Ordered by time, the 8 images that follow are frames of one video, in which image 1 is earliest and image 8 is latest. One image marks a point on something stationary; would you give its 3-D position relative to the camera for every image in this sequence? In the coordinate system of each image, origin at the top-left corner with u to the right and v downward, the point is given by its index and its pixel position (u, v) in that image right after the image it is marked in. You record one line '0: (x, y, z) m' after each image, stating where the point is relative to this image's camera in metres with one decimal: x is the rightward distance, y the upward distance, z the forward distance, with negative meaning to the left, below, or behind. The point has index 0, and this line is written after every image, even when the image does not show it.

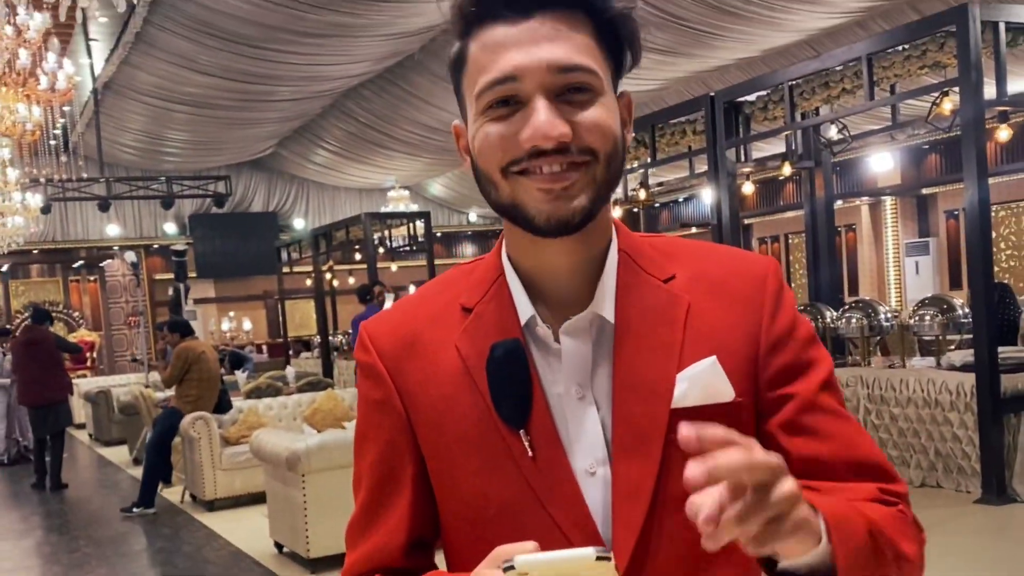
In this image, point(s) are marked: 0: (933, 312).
0: (+2.1, -0.1, +4.3) m
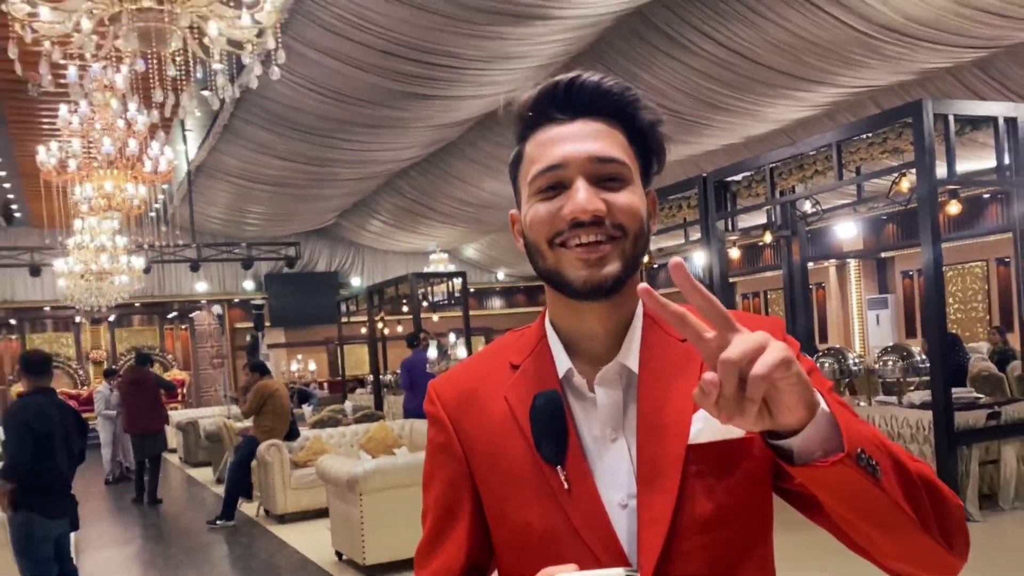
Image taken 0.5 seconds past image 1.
0: (+2.2, -0.4, +5.0) m
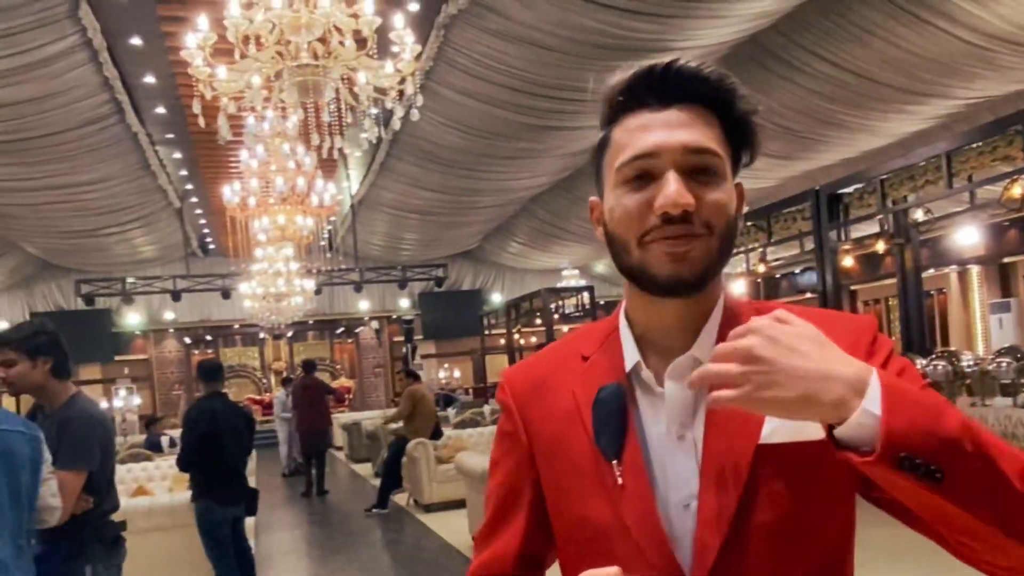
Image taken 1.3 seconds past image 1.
0: (+3.0, -0.4, +5.1) m
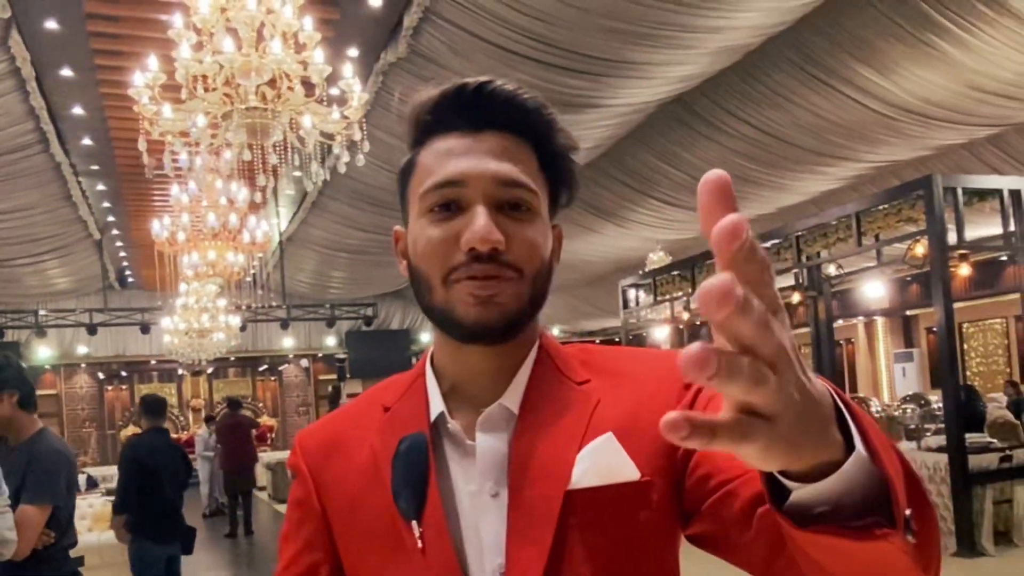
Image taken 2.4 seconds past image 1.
0: (+2.6, -0.8, +5.5) m
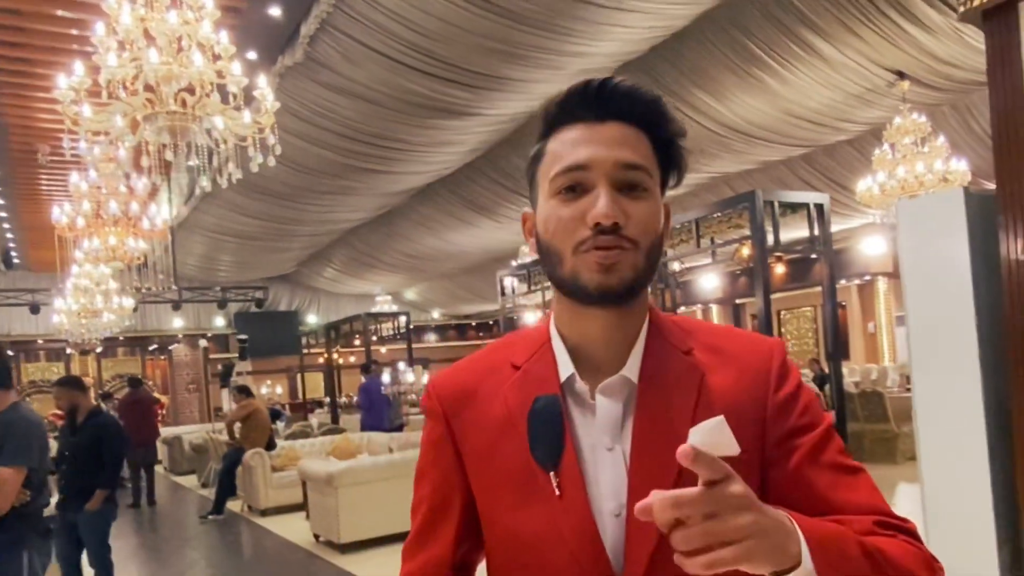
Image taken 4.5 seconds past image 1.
0: (+1.7, -0.7, +6.6) m
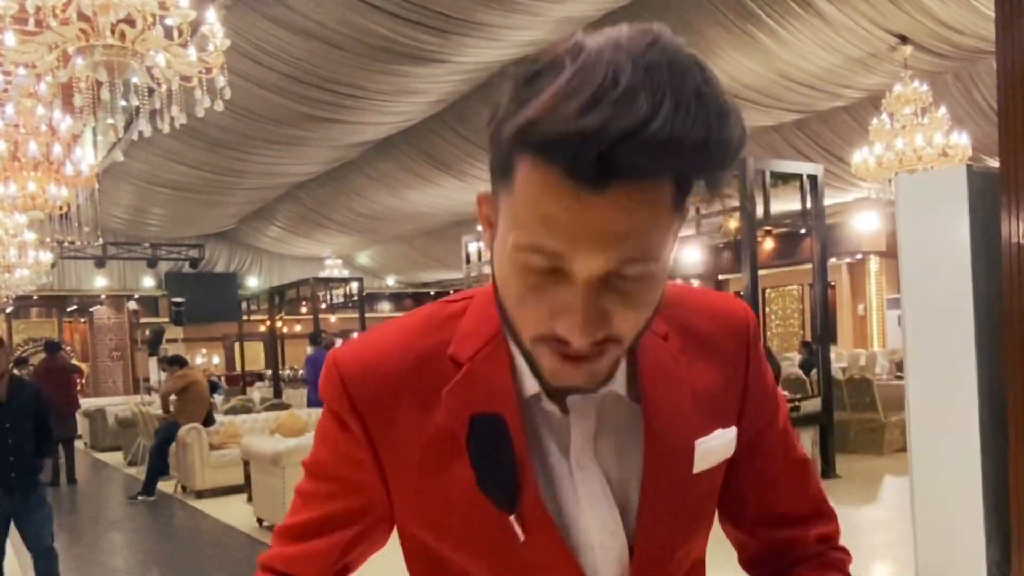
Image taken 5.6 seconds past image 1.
0: (+1.5, -0.5, +6.2) m
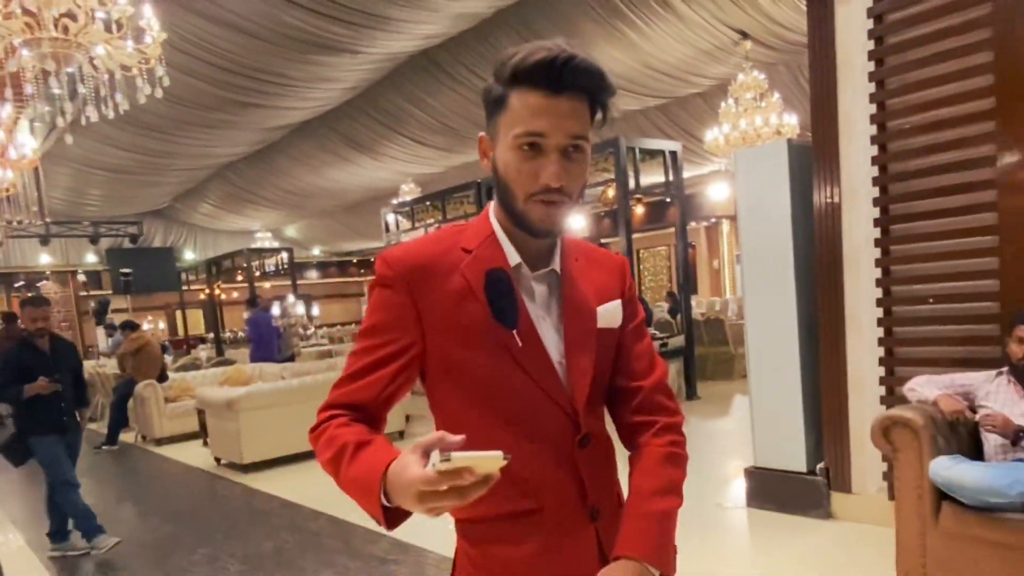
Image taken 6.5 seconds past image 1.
0: (+0.8, -0.2, +7.2) m
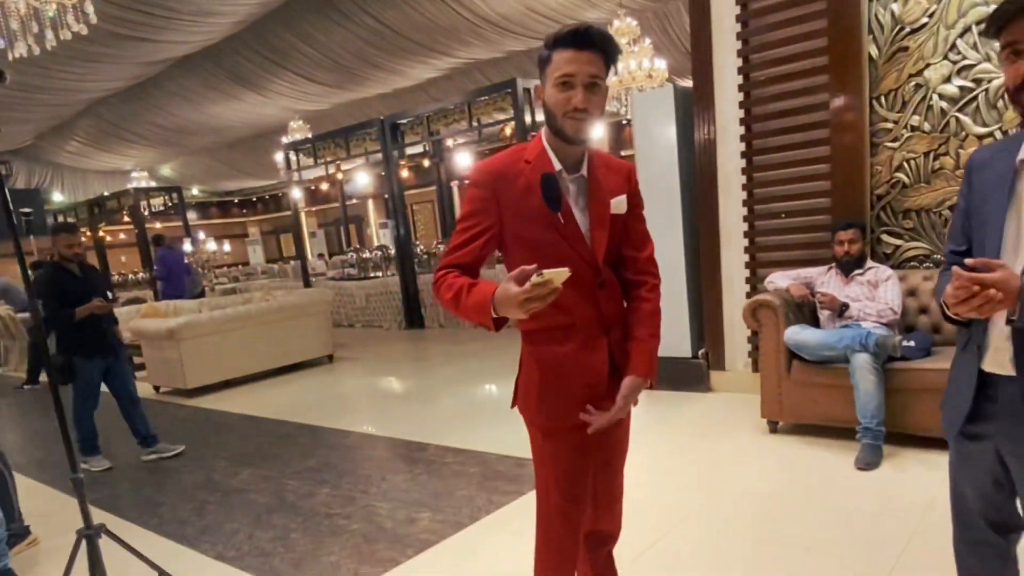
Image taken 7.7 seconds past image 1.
0: (-0.2, +0.5, +8.1) m
